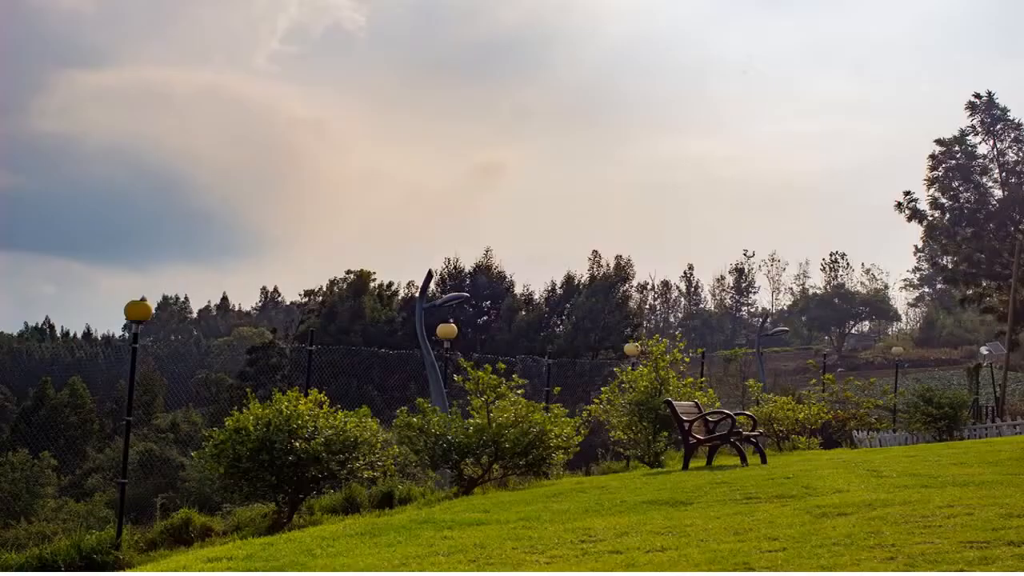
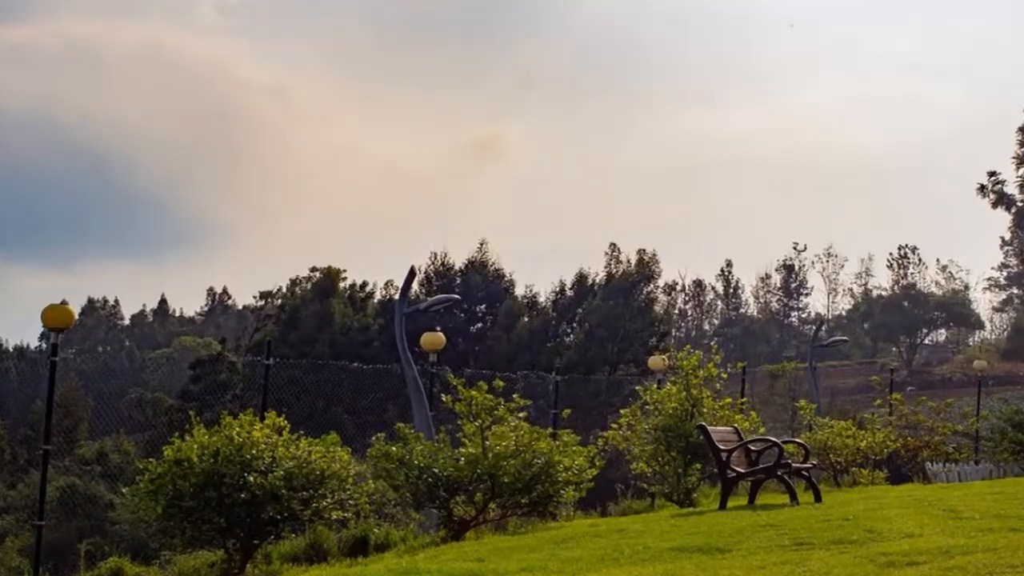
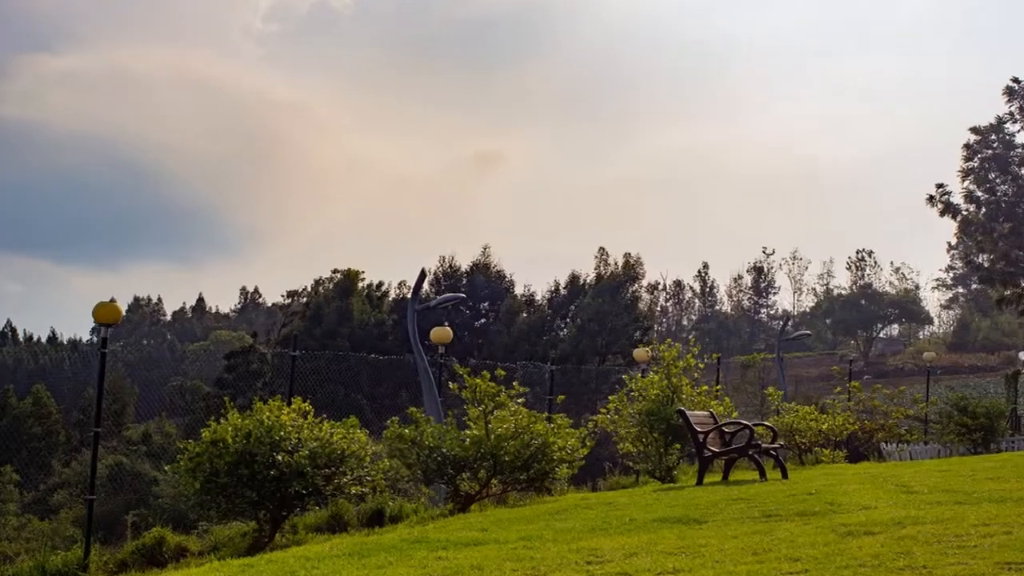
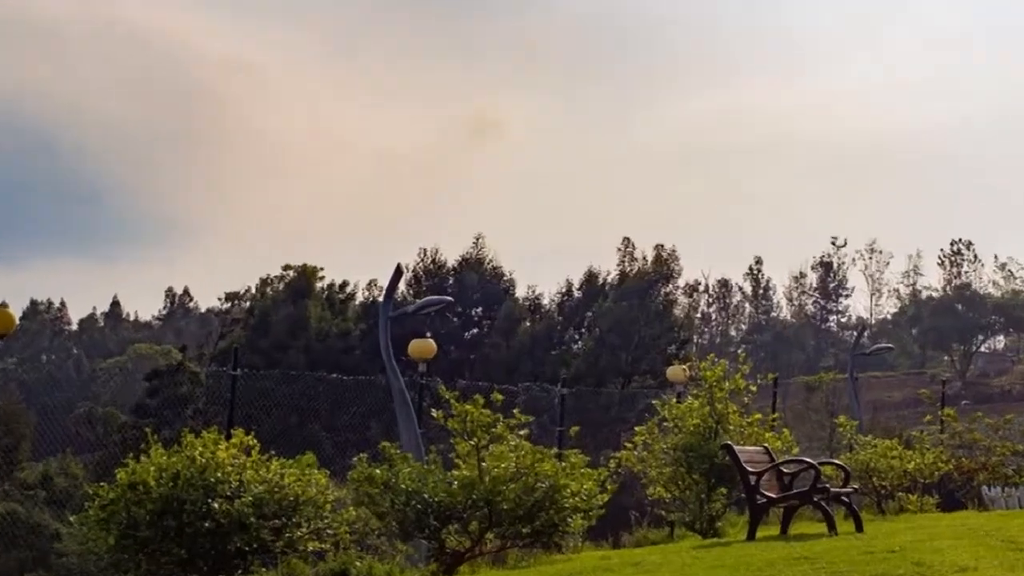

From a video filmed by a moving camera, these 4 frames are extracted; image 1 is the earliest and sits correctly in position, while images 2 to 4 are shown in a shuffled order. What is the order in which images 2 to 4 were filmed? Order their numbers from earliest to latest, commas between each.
3, 2, 4
